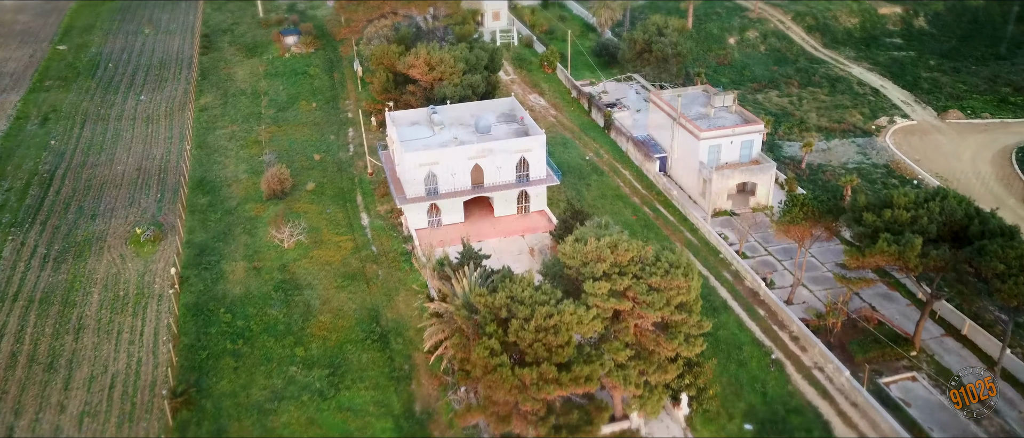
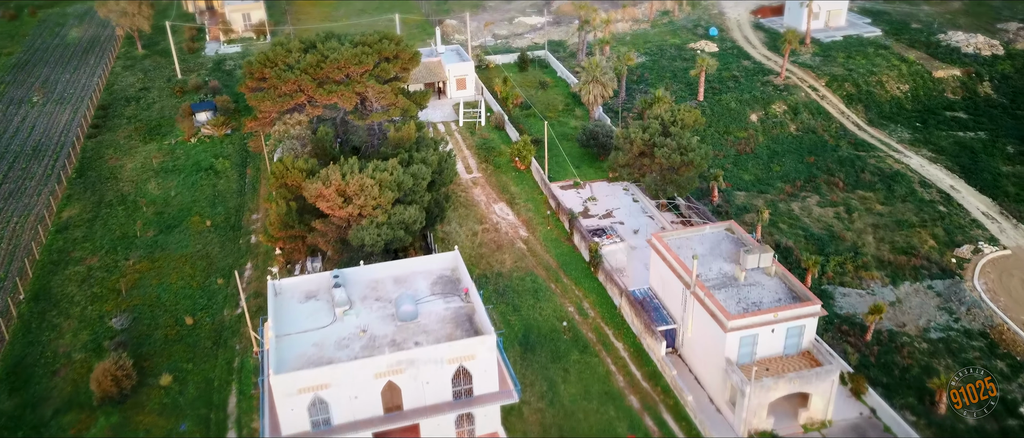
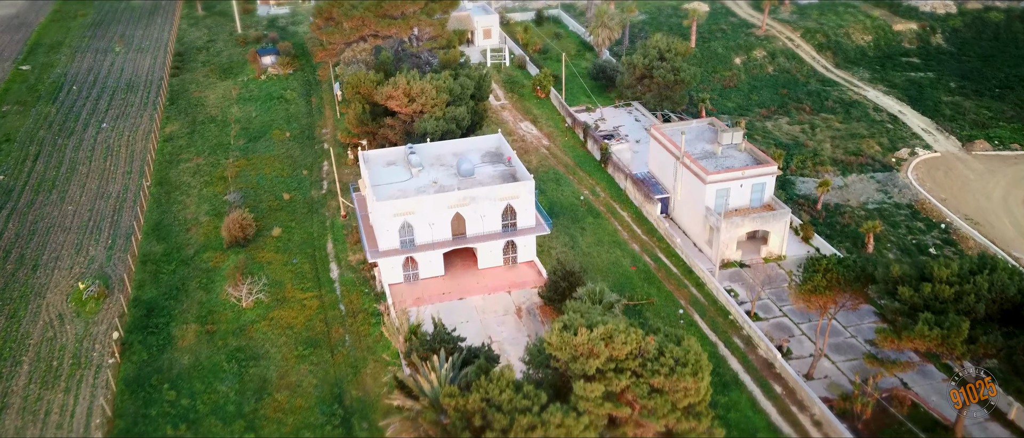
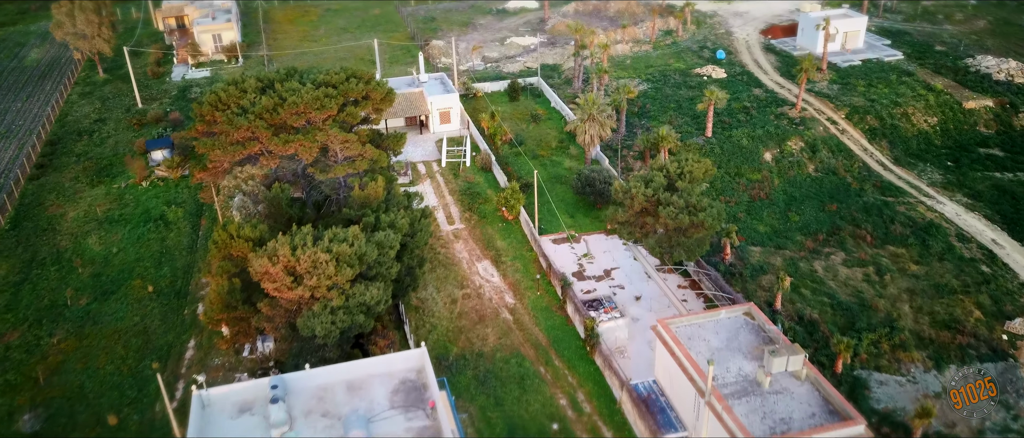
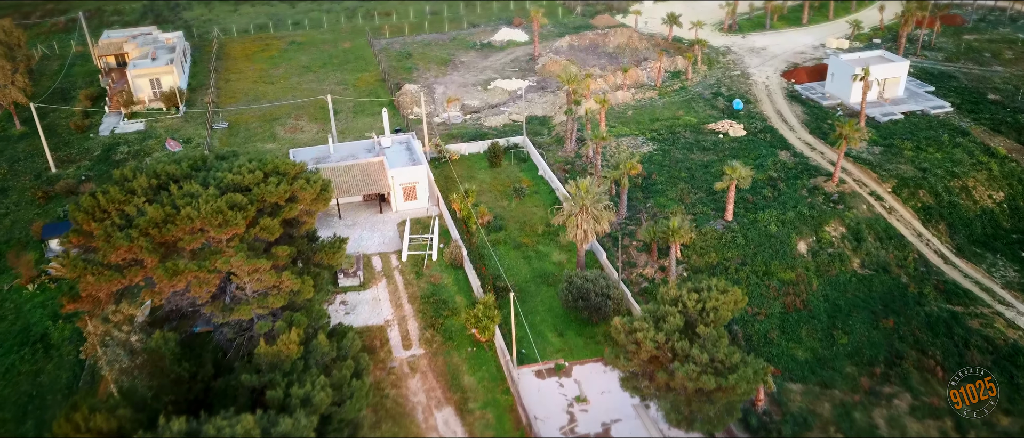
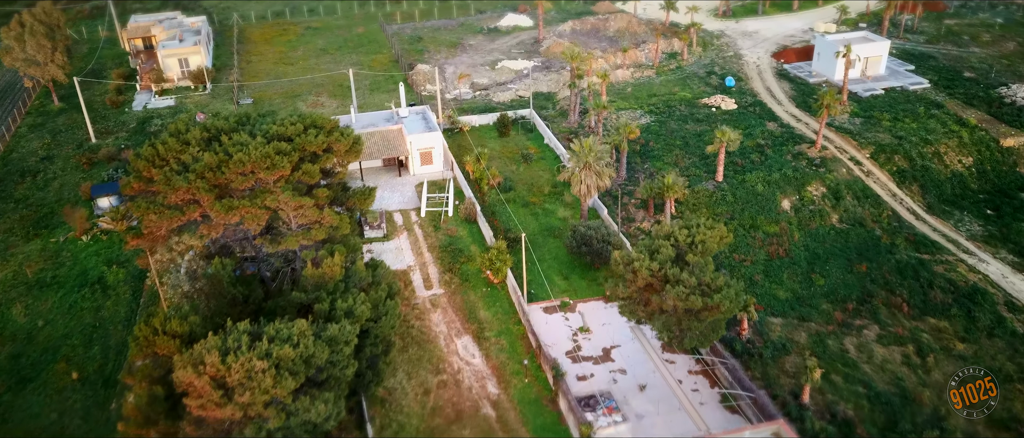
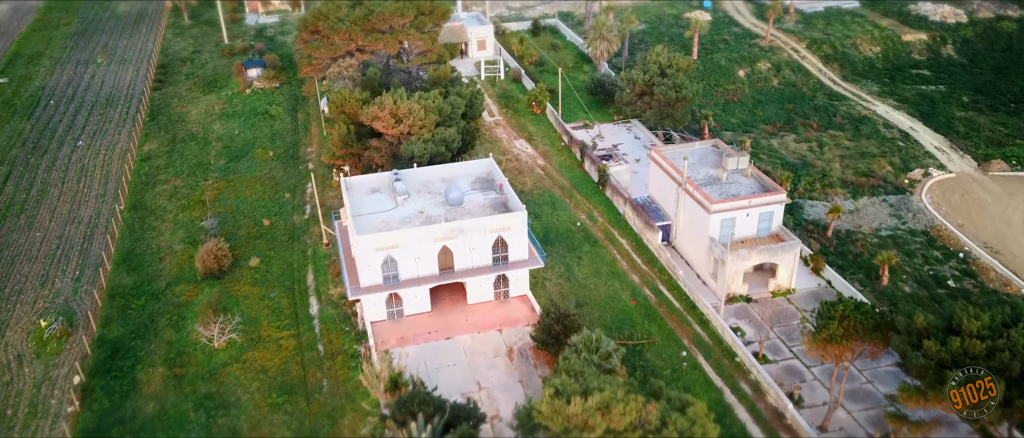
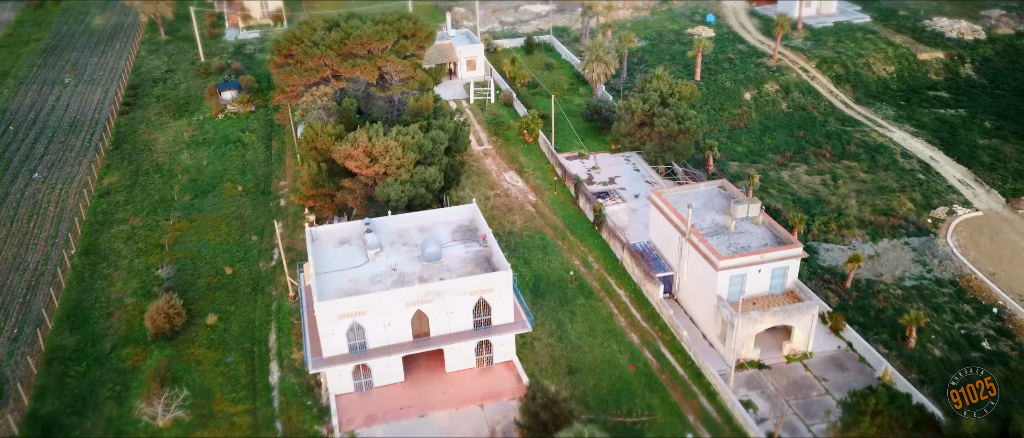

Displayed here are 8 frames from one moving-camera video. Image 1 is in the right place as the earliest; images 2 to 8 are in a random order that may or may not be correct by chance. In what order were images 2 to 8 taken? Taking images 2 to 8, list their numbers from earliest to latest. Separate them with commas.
3, 7, 8, 2, 4, 6, 5
